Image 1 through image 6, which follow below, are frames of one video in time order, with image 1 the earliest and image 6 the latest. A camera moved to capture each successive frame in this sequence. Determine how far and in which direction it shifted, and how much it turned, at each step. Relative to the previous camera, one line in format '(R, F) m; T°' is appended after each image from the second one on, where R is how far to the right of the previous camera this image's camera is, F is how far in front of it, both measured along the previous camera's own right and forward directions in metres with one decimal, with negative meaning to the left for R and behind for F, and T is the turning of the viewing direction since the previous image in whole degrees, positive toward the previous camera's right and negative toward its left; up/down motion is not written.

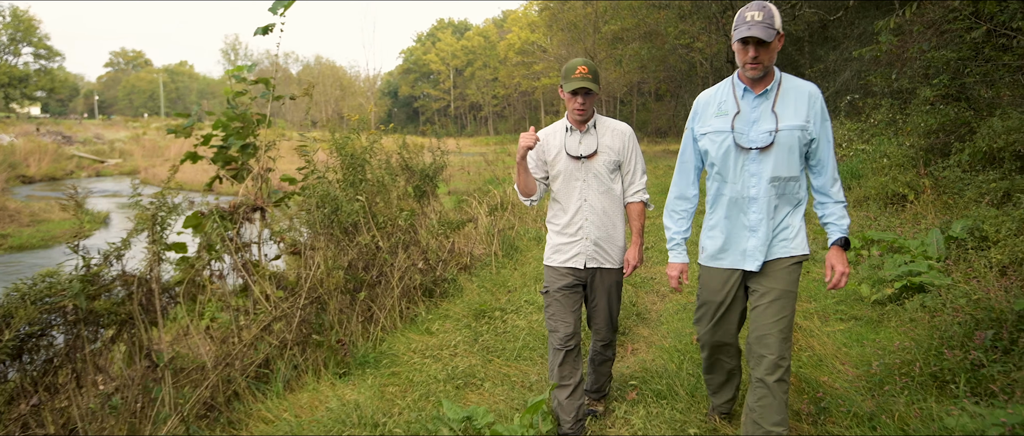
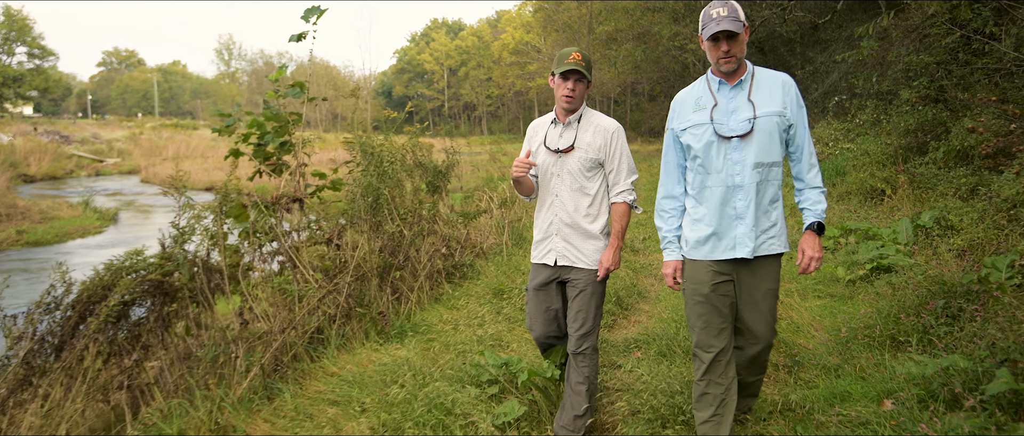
(-0.2, -0.6) m; +1°
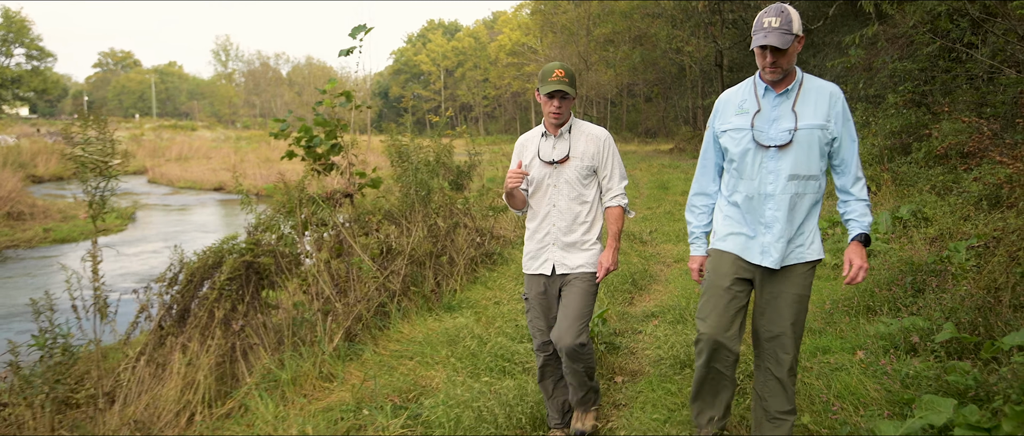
(-0.3, -0.8) m; 0°
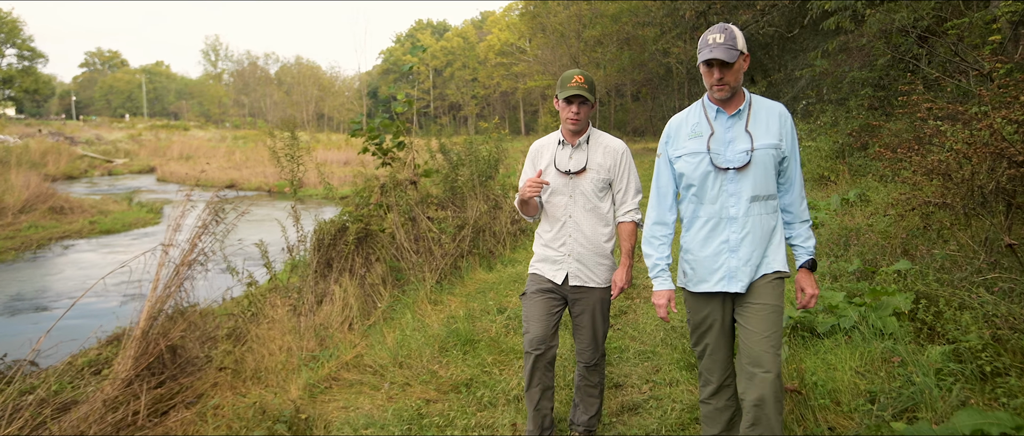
(-0.5, -1.9) m; +1°
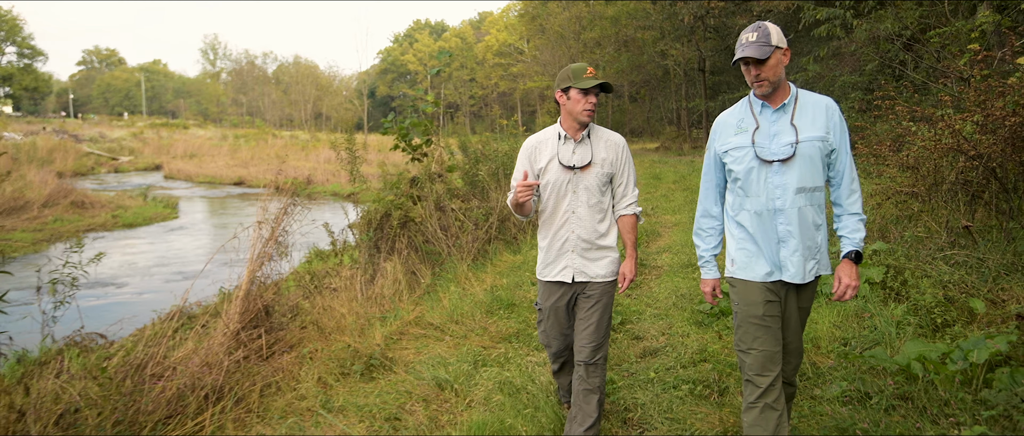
(-0.3, -0.9) m; 0°
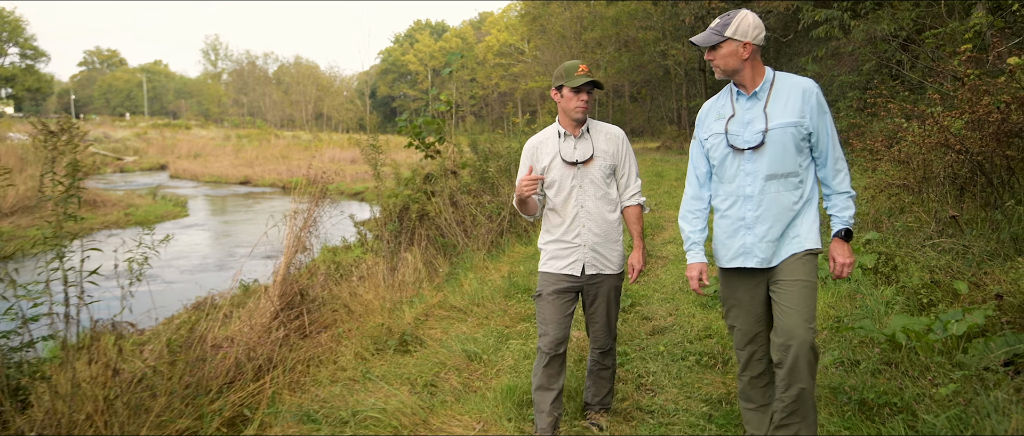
(-0.1, -0.4) m; 0°
